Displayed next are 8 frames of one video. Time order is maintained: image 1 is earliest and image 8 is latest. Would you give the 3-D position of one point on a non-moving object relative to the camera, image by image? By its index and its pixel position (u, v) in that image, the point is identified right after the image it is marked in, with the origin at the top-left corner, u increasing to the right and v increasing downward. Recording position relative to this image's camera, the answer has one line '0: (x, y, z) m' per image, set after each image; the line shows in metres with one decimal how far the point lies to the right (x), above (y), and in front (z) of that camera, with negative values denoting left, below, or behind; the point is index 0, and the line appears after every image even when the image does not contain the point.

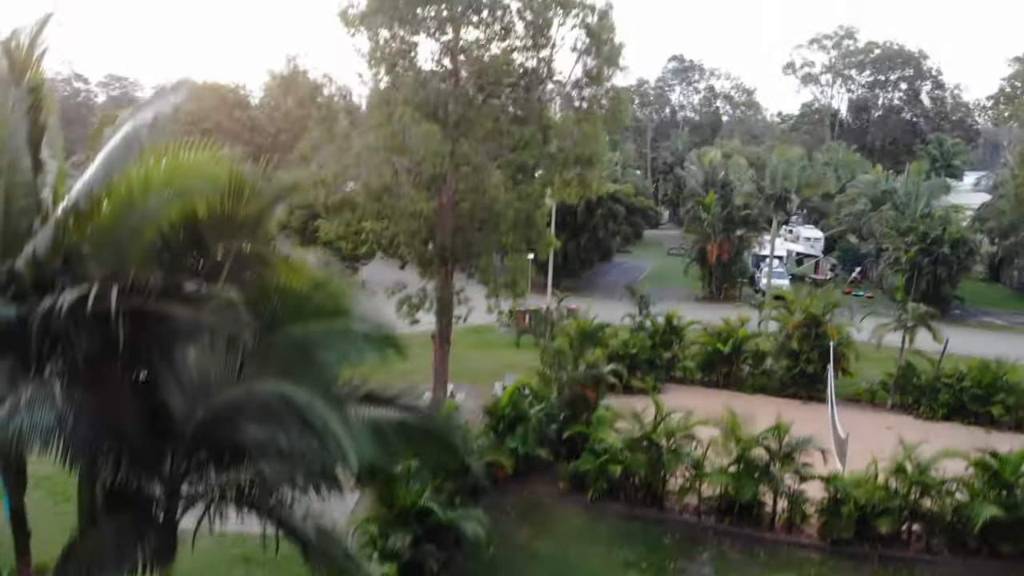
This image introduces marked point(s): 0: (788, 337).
0: (+4.3, -0.8, +13.5) m
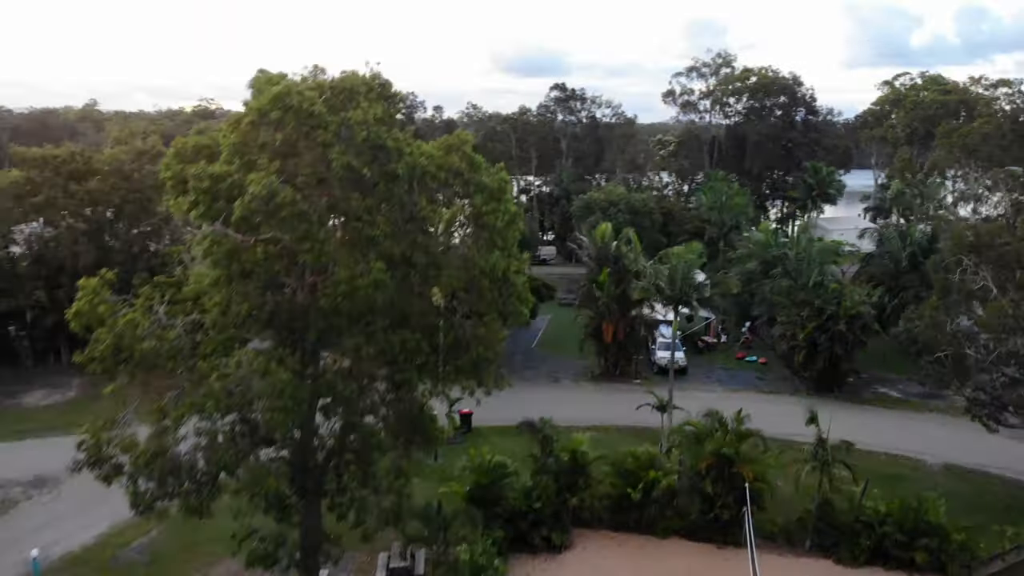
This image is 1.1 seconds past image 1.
0: (+2.7, -2.7, +12.3) m
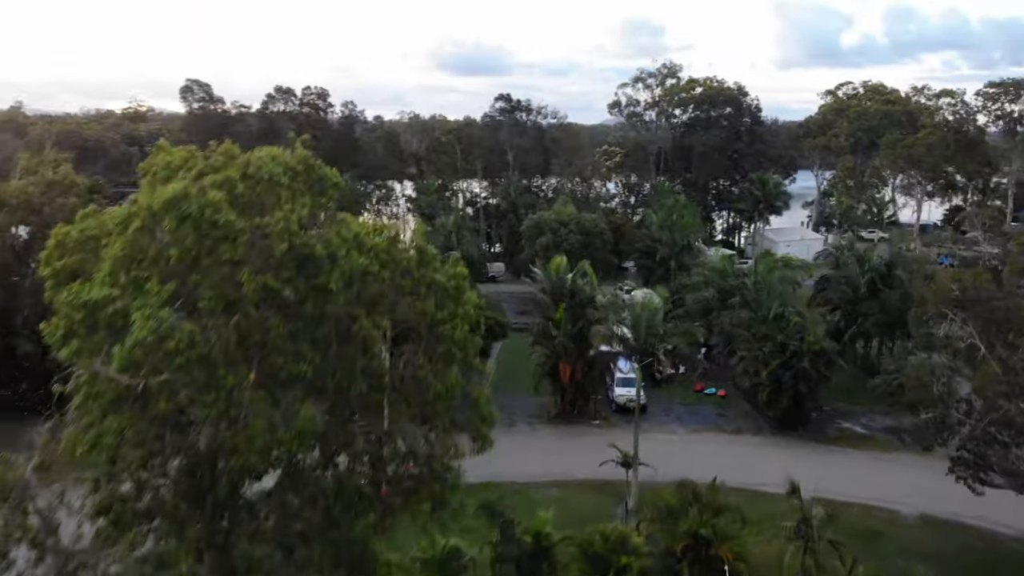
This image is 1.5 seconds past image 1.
0: (+2.1, -3.6, +11.2) m
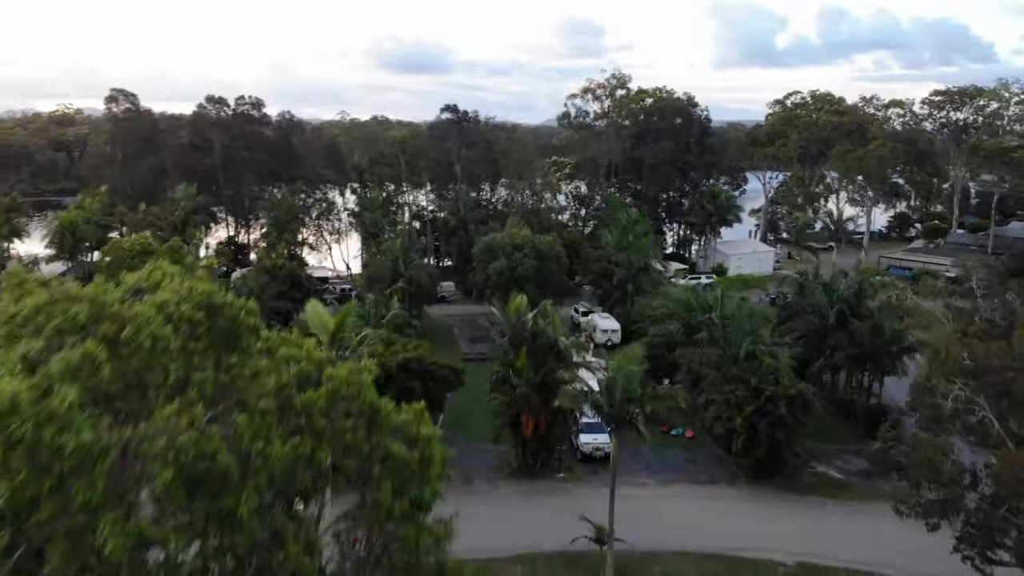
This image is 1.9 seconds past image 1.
0: (+1.8, -4.5, +9.8) m
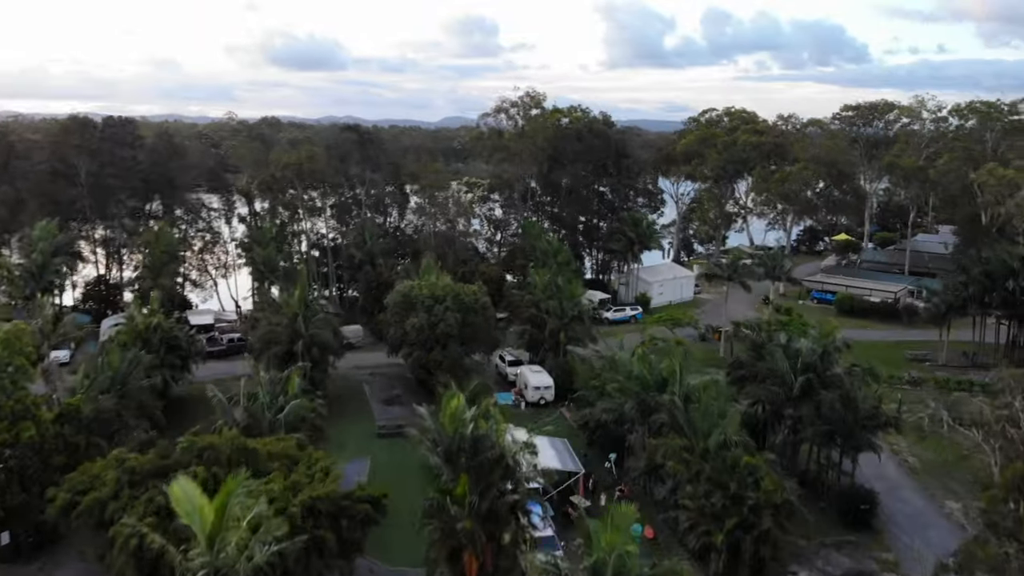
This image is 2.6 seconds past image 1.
0: (+1.7, -6.2, +6.7) m
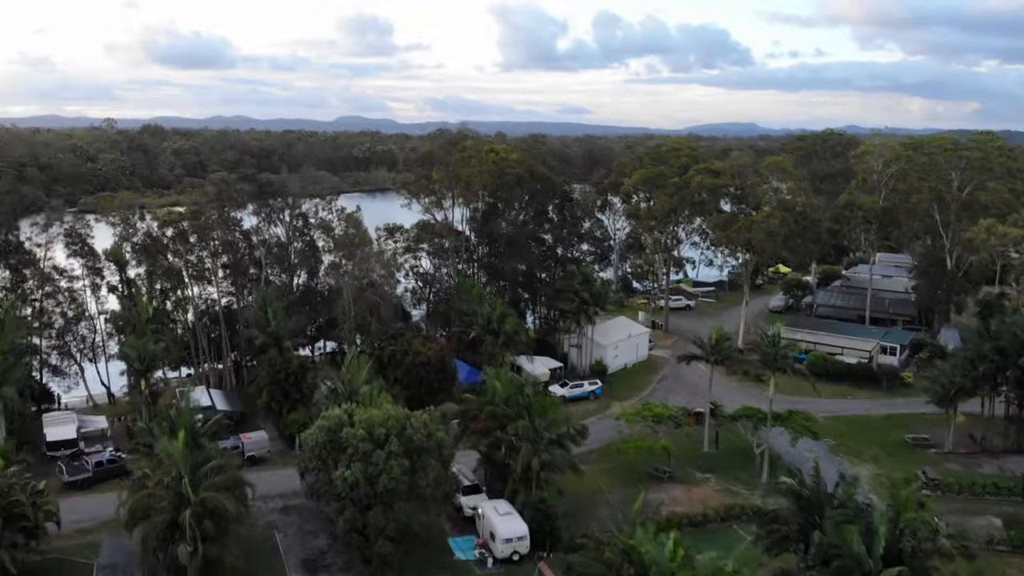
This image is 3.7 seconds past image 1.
0: (+3.2, -9.2, +1.0) m
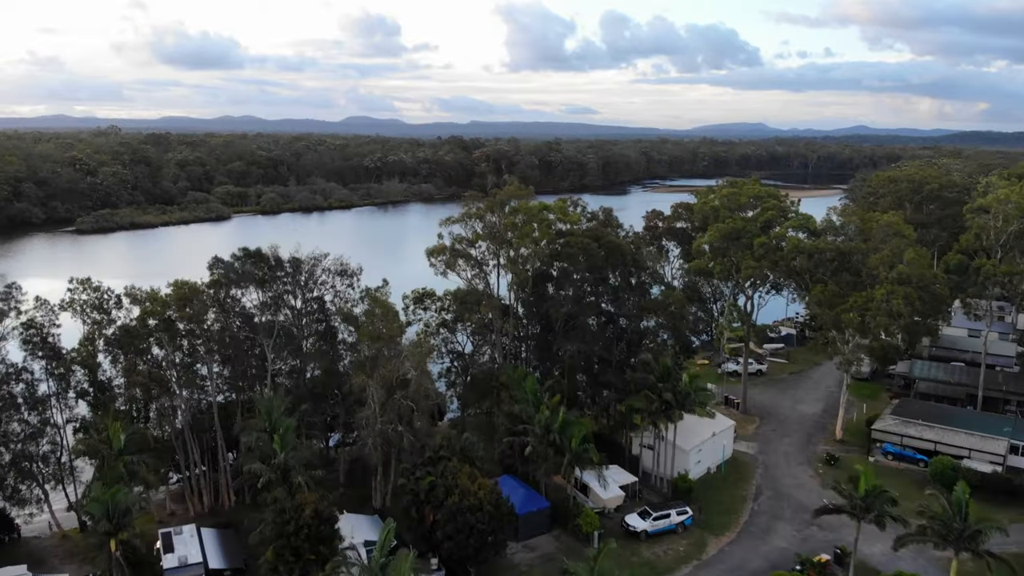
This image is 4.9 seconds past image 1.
0: (+5.0, -12.5, -5.7) m
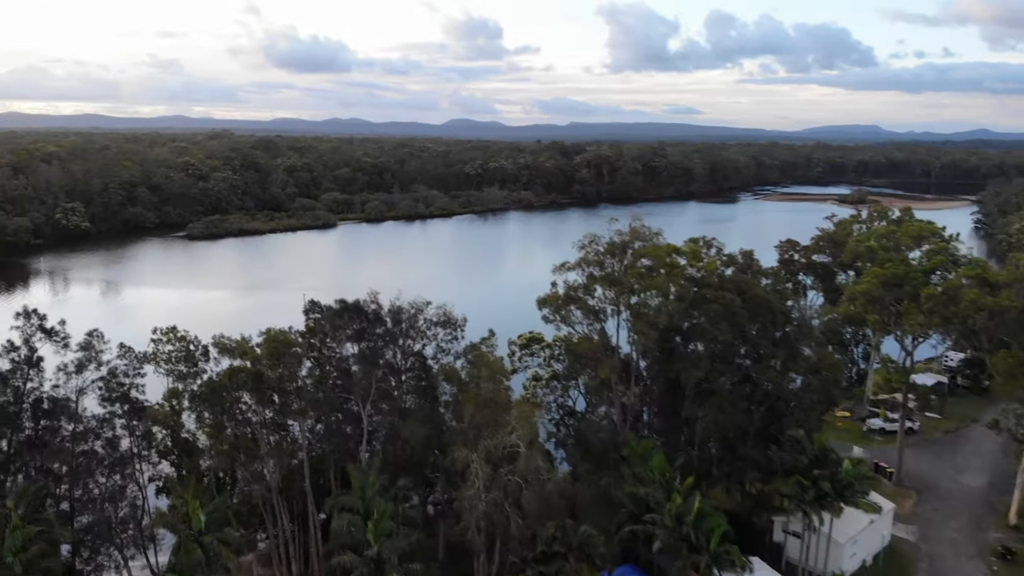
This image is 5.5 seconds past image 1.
0: (+4.6, -14.3, -9.9) m
